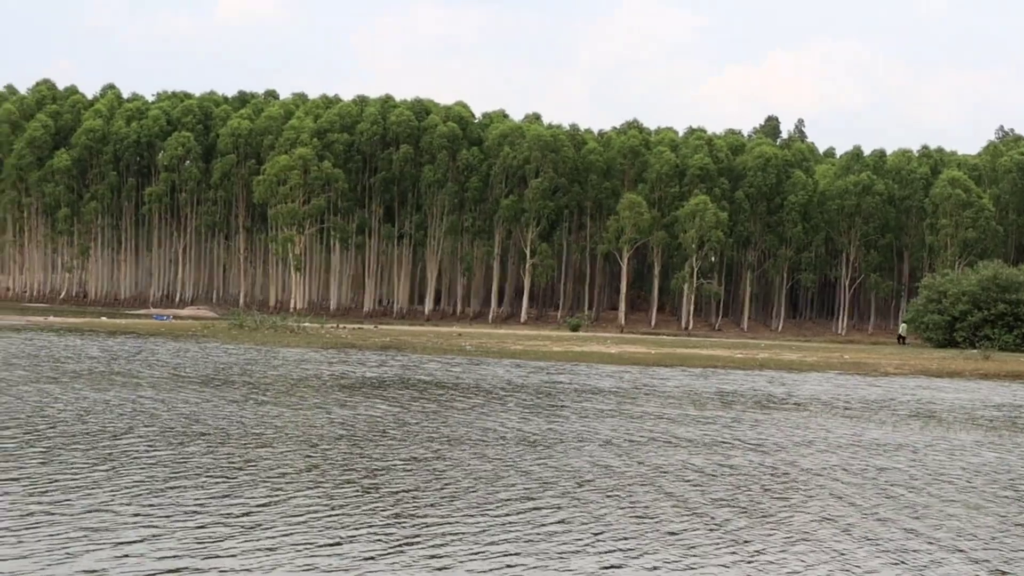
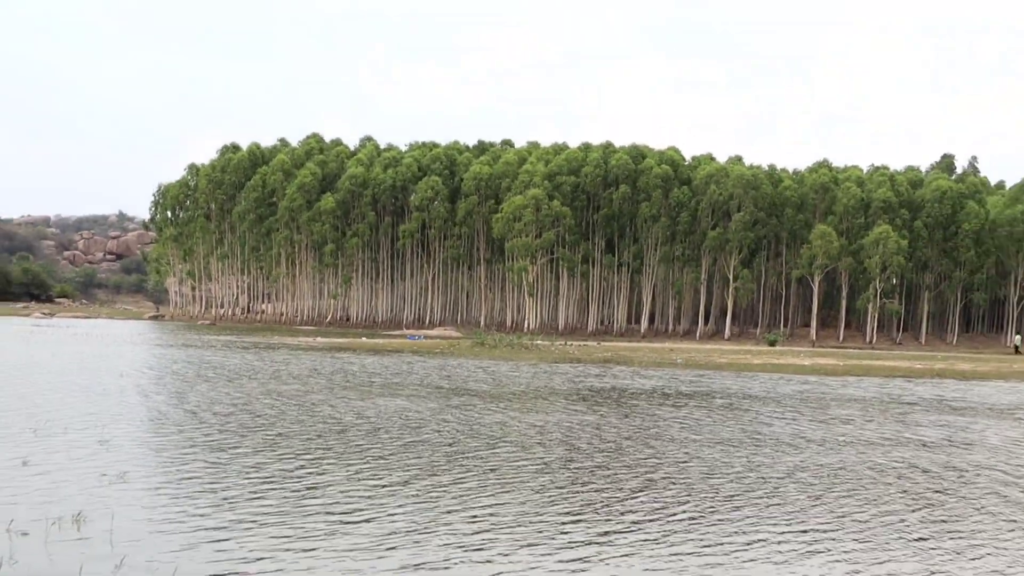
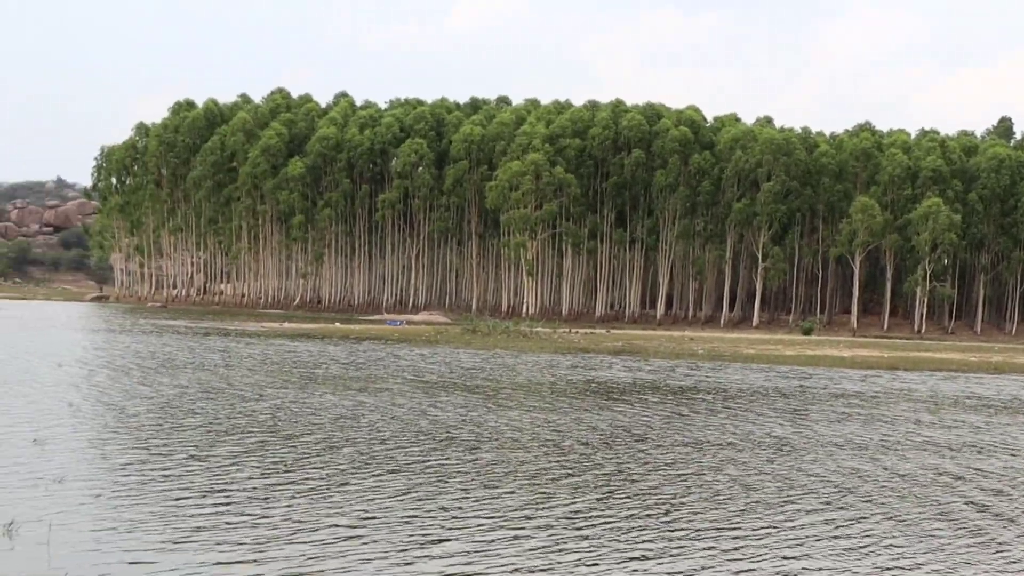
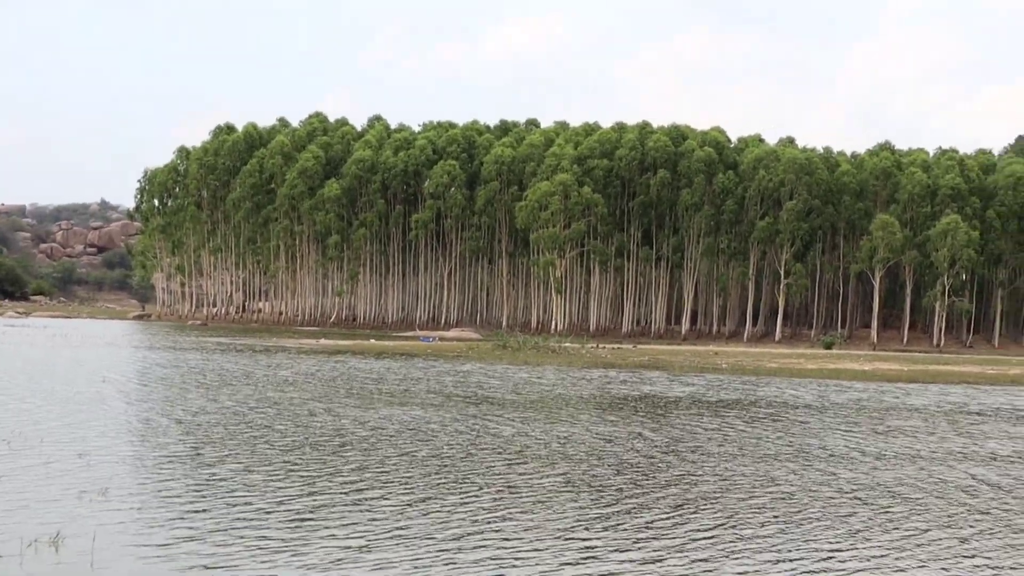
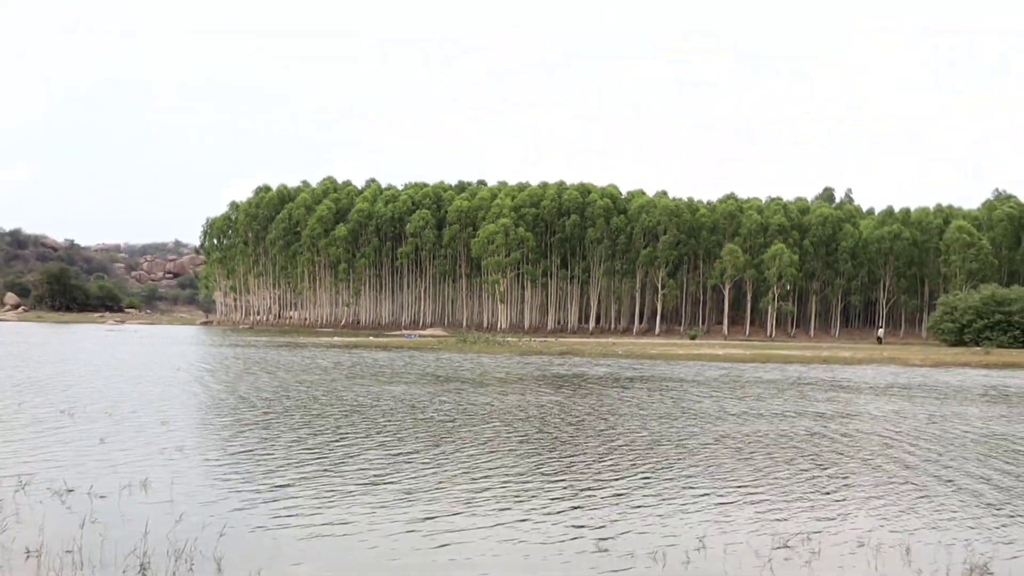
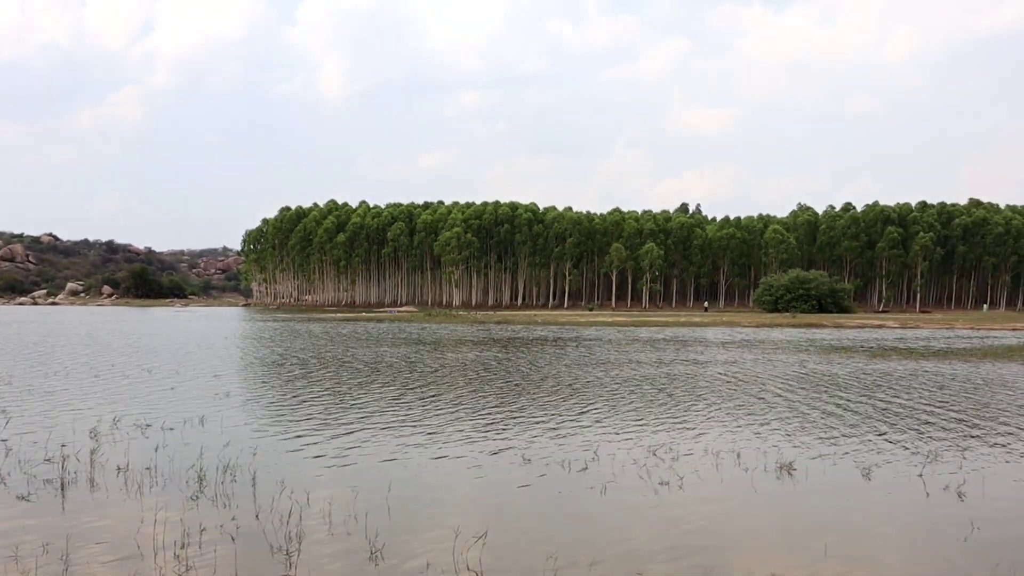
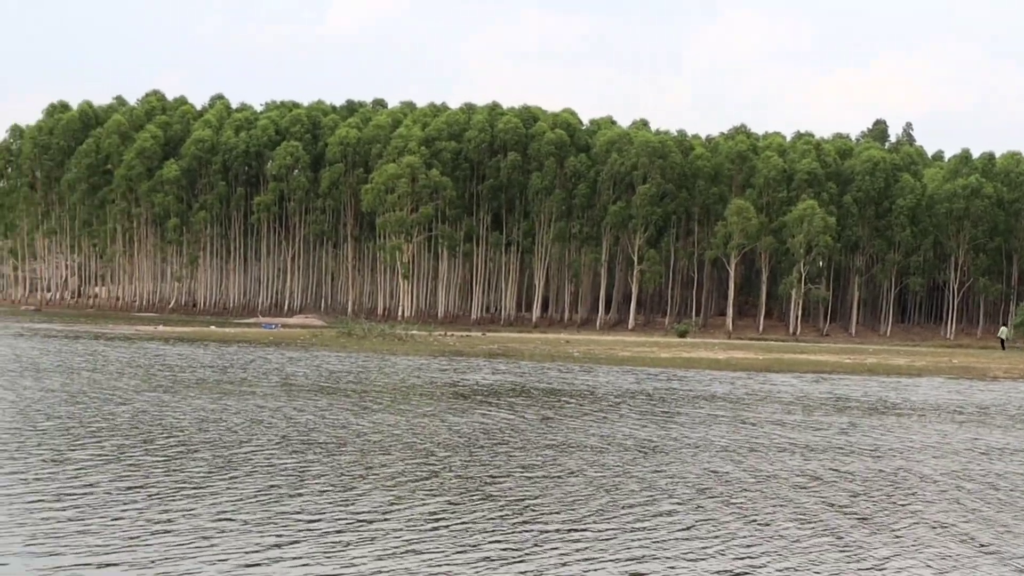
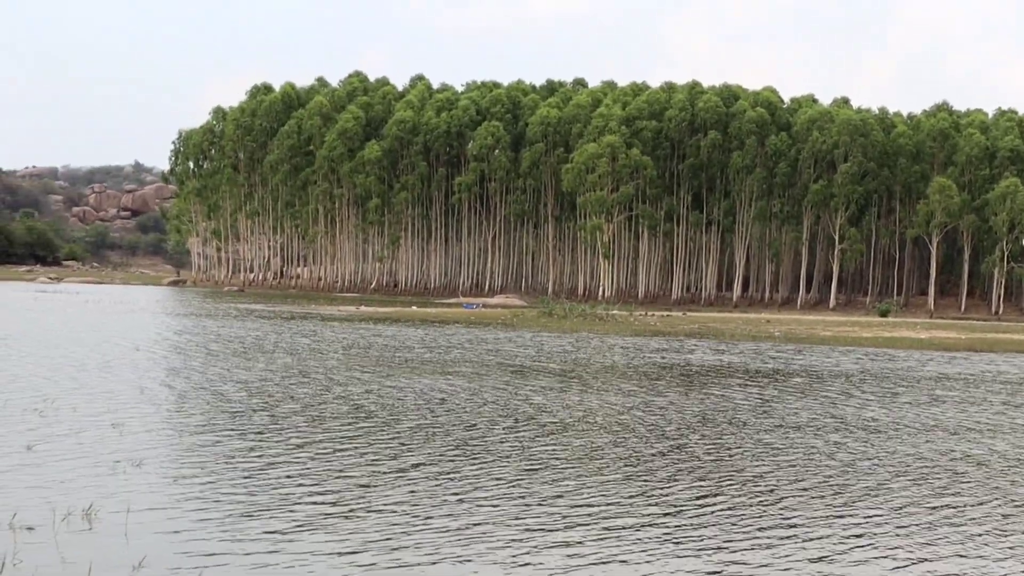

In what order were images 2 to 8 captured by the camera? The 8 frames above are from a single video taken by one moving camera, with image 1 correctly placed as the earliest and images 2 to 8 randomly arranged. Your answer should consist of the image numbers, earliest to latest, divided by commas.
7, 3, 8, 4, 2, 5, 6
